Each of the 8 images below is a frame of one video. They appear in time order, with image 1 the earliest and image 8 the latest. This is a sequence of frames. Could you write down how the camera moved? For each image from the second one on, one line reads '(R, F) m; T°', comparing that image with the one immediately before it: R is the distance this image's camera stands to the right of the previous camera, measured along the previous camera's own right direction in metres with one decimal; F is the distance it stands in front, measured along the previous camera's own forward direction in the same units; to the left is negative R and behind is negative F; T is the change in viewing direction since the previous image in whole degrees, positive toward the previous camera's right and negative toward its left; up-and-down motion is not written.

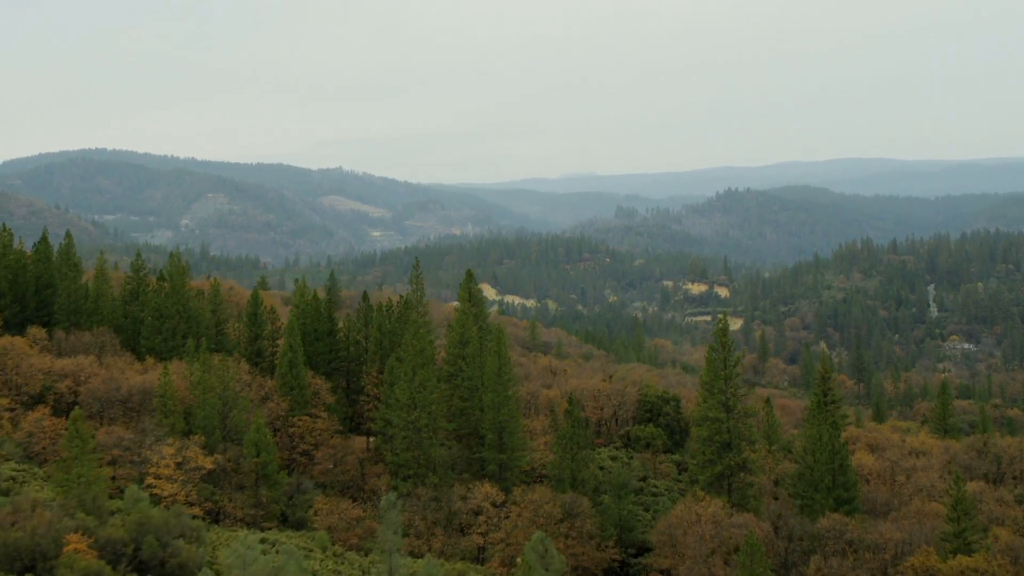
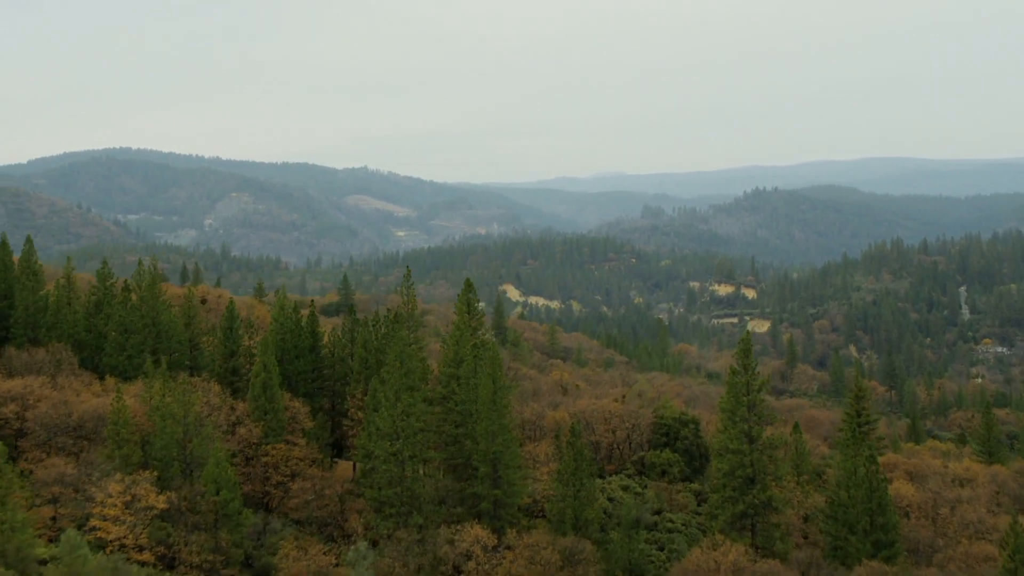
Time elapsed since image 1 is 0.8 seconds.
(+0.9, +3.0) m; -2°
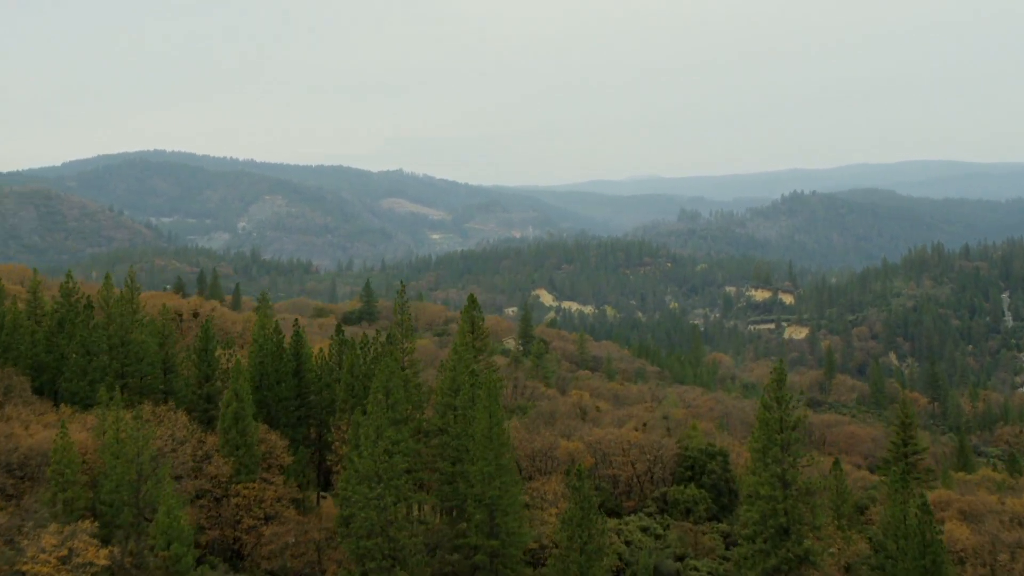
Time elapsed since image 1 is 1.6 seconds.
(+1.0, +3.1) m; -2°
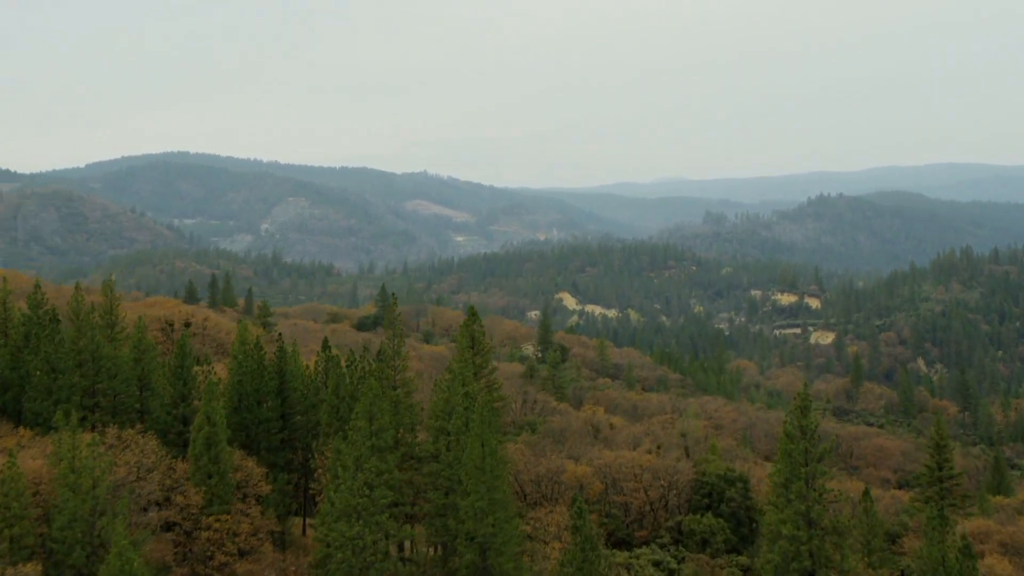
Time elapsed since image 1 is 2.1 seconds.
(+0.8, +2.2) m; -2°
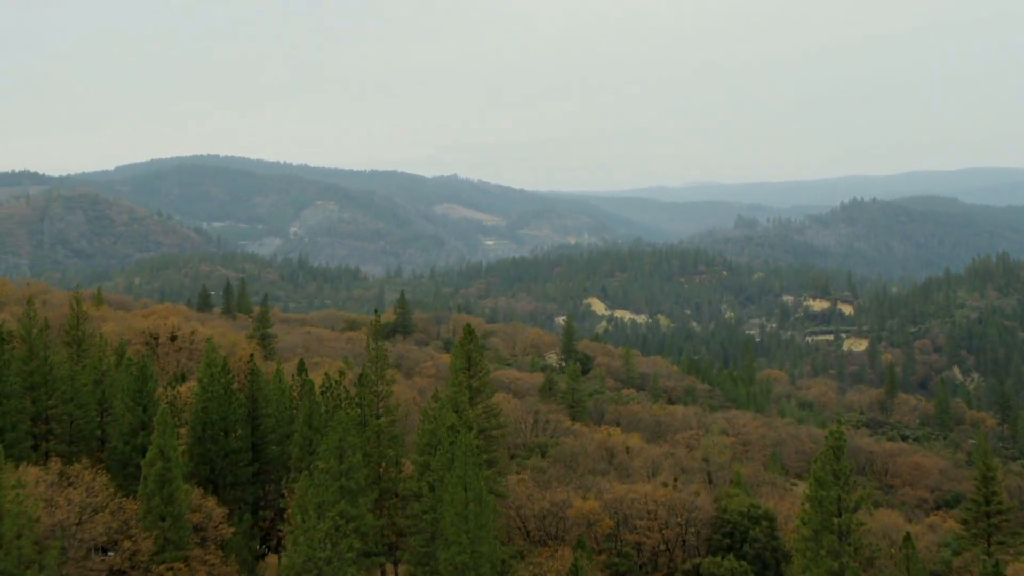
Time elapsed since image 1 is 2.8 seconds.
(+1.0, +2.7) m; -2°
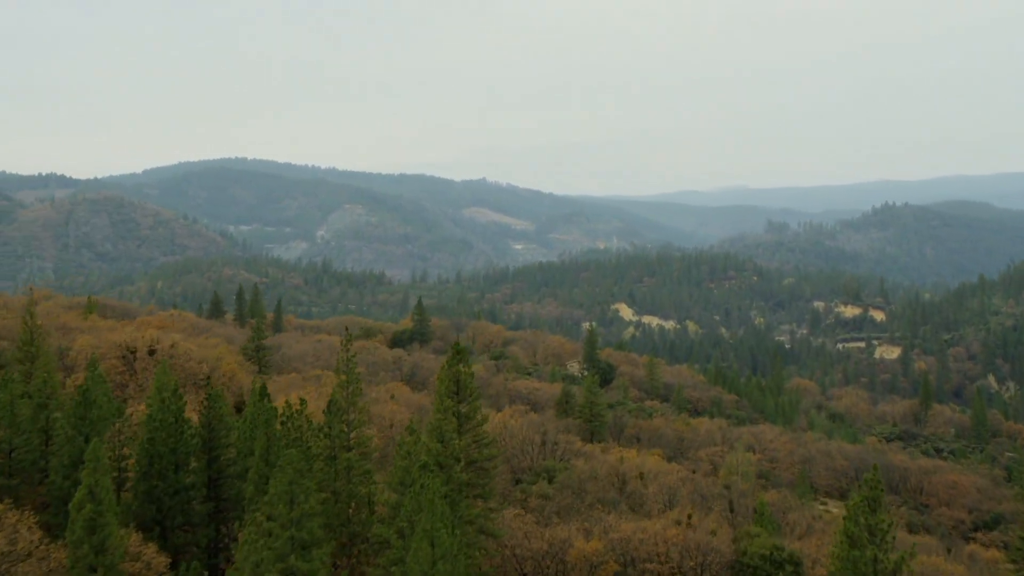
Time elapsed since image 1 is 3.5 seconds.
(+1.1, +2.8) m; -2°
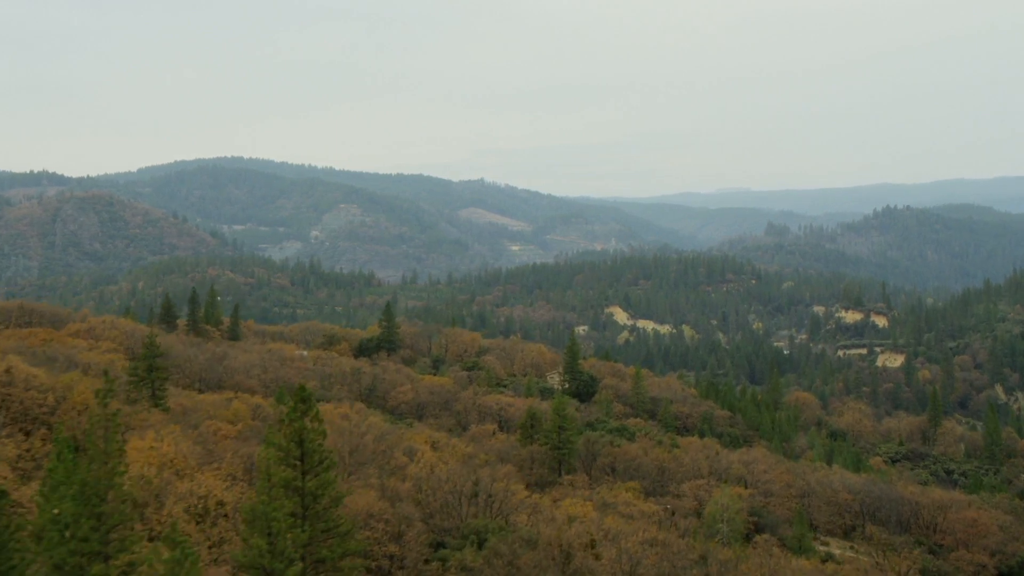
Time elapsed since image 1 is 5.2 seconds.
(+2.9, +7.4) m; 0°
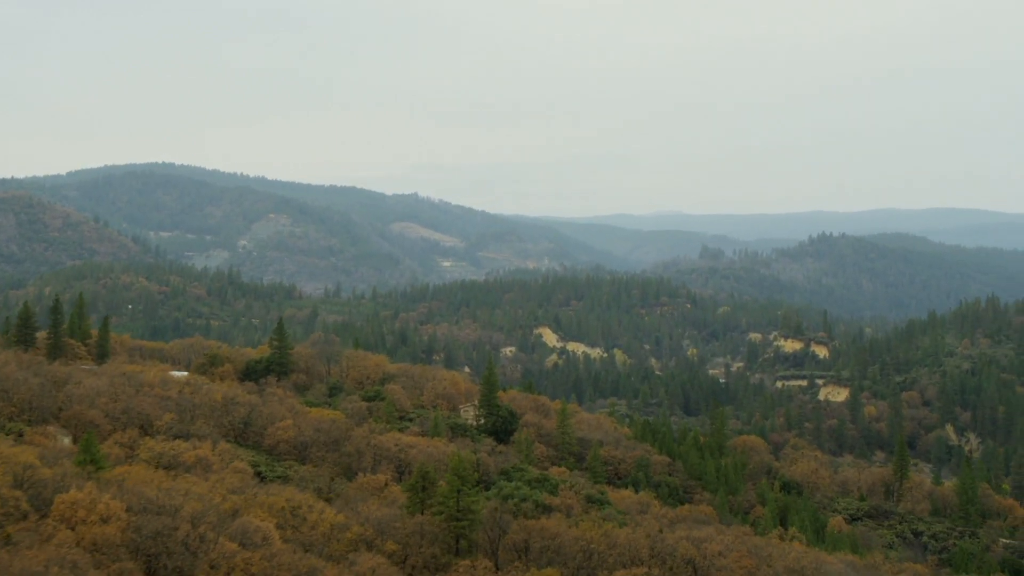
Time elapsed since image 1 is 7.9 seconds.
(+2.6, +11.5) m; +4°
